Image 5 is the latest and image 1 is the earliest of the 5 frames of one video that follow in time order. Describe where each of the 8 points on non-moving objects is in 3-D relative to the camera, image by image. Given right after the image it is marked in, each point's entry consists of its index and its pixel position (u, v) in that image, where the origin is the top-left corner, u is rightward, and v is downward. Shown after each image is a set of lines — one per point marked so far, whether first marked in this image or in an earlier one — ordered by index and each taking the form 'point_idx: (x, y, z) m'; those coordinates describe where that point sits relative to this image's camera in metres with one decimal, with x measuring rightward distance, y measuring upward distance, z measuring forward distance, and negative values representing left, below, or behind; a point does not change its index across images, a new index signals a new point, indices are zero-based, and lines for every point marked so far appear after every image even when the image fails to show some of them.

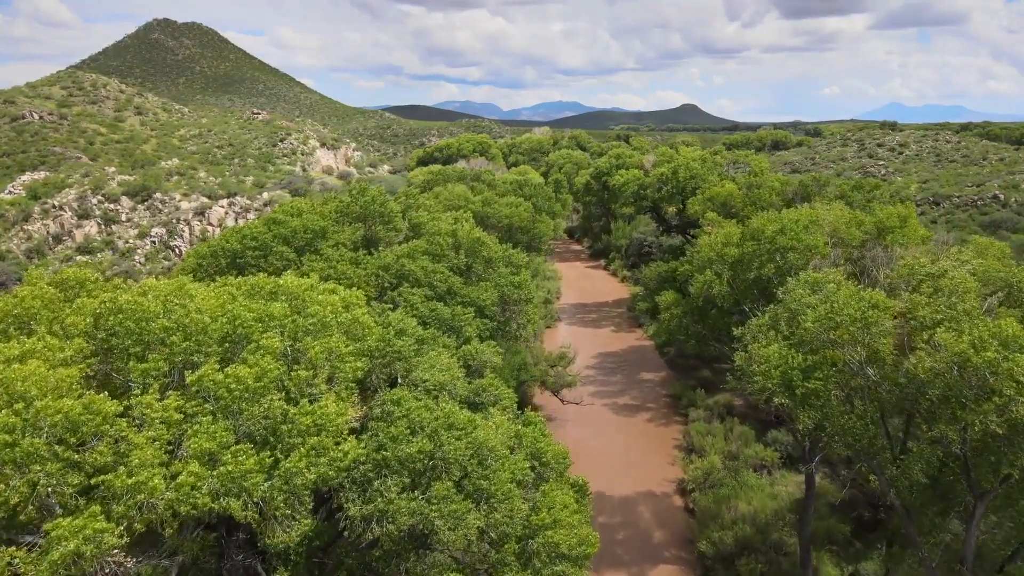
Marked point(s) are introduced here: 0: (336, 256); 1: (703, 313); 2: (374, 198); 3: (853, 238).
0: (-5.0, +0.9, +15.8) m
1: (+6.5, -0.9, +19.1) m
2: (-4.7, +3.1, +18.9) m
3: (+10.2, +1.5, +16.6) m
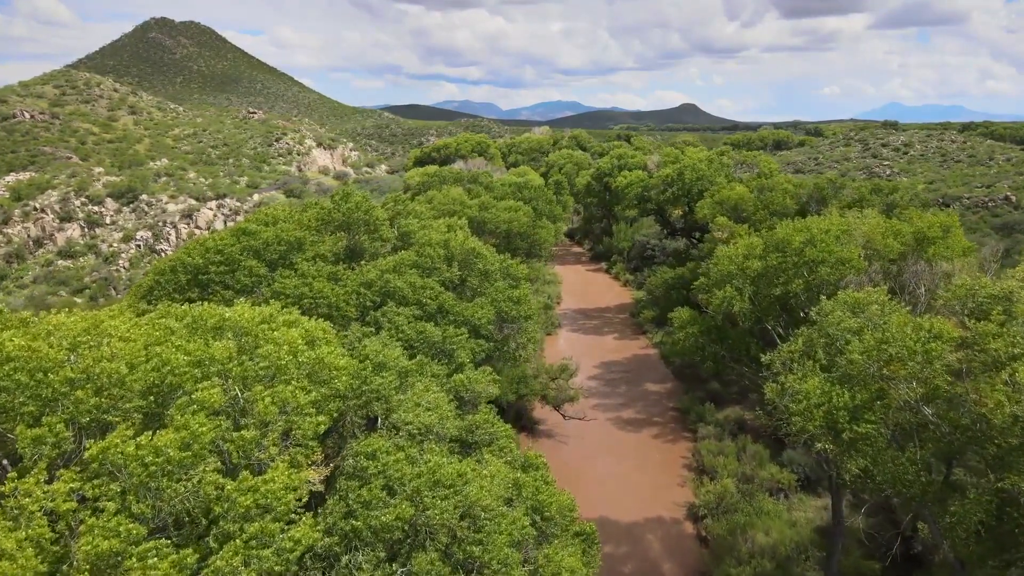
0: (-5.0, +0.4, +14.0) m
1: (+6.5, -1.3, +17.3) m
2: (-4.8, +2.6, +17.2) m
3: (+10.1, +1.0, +14.9) m
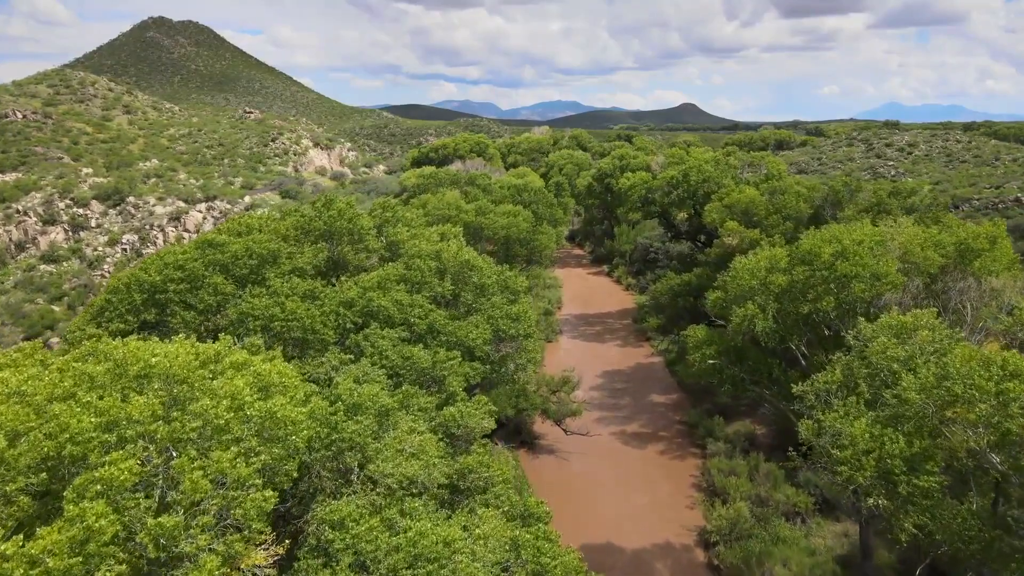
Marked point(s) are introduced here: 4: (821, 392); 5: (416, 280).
0: (-5.1, 0.0, +12.5) m
1: (+6.4, -1.8, +15.8) m
2: (-4.8, +2.2, +15.7) m
3: (+10.1, +0.6, +13.4) m
4: (+6.2, -2.1, +11.1) m
5: (-2.5, +0.2, +14.4) m
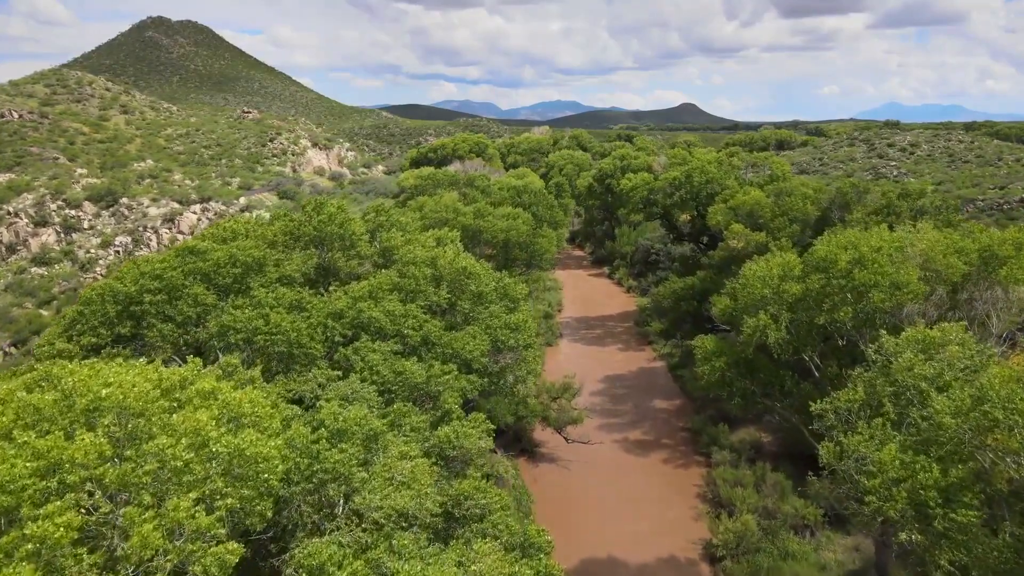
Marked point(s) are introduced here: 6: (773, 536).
0: (-5.1, -0.2, +11.8) m
1: (+6.4, -2.0, +15.1) m
2: (-4.8, +1.9, +15.0) m
3: (+10.1, +0.4, +12.7) m
4: (+6.2, -2.3, +10.4) m
5: (-2.5, 0.0, +13.7) m
6: (+9.2, -8.8, +19.7) m
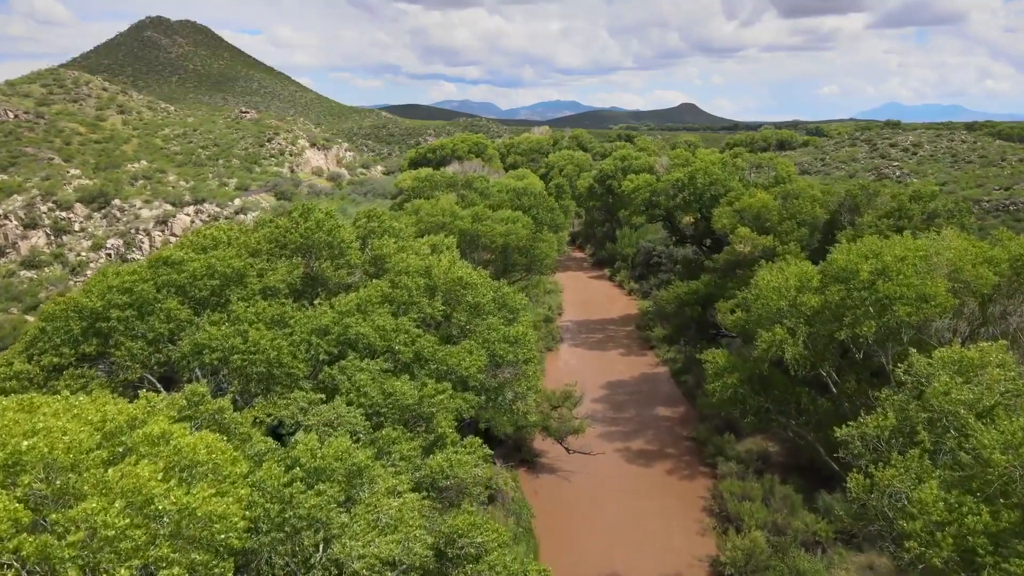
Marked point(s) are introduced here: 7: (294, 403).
0: (-5.1, -0.5, +10.9) m
1: (+6.4, -2.2, +14.3) m
2: (-4.9, +1.7, +14.1) m
3: (+10.0, +0.1, +11.8) m
4: (+6.1, -2.6, +9.6) m
5: (-2.5, -0.3, +12.8) m
6: (+9.2, -9.1, +18.9) m
7: (-3.8, -2.0, +9.7) m
